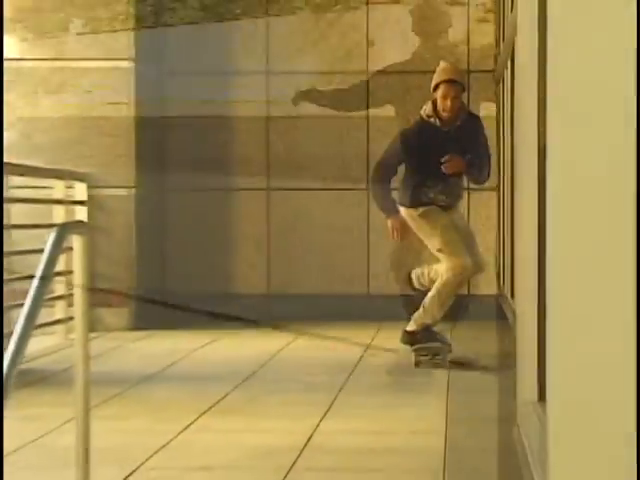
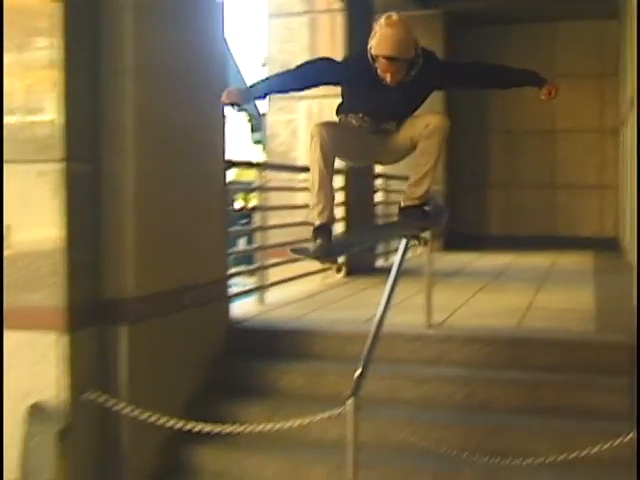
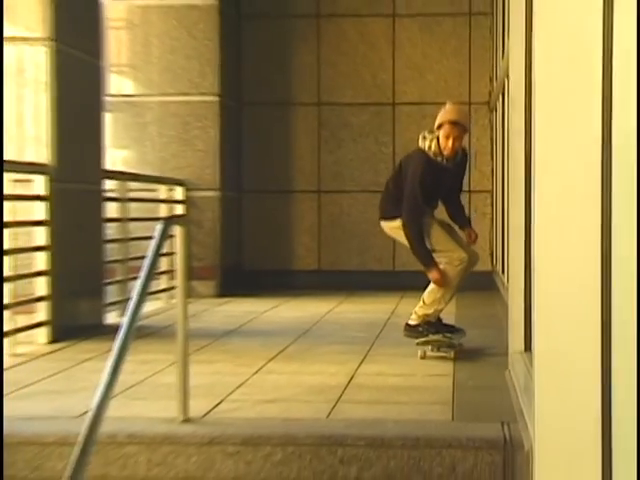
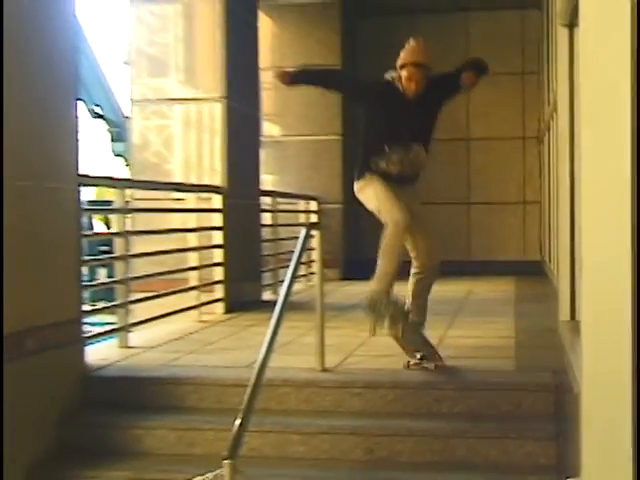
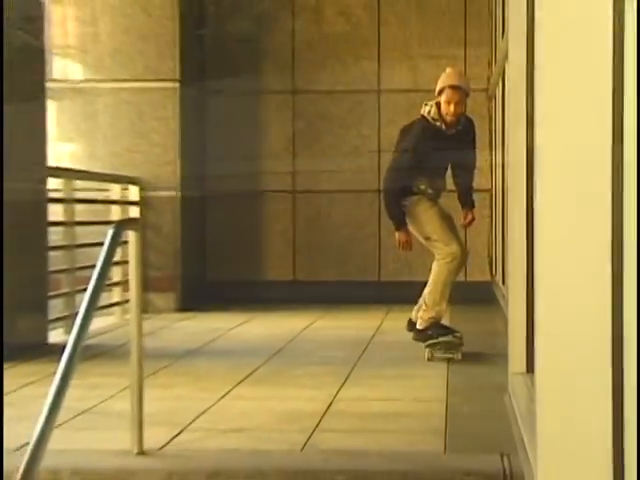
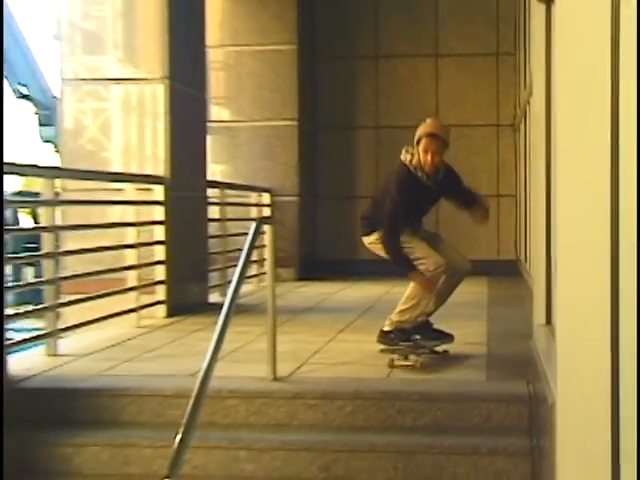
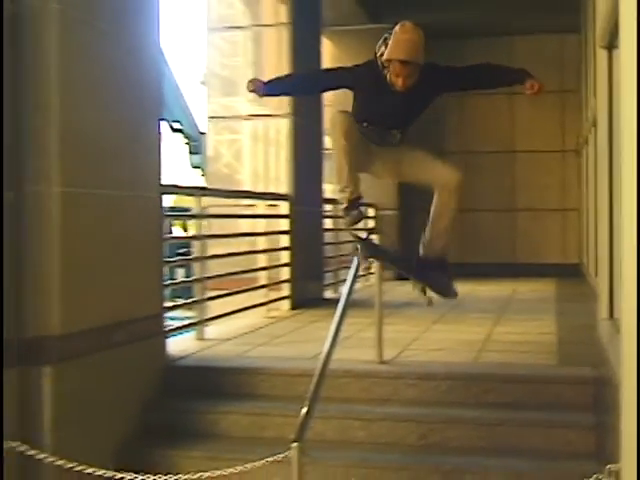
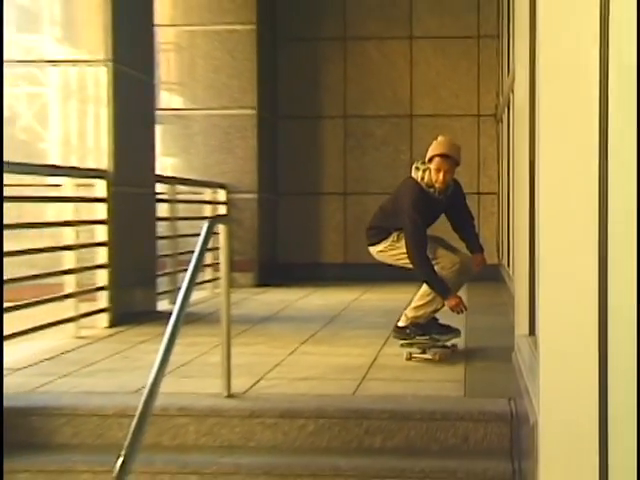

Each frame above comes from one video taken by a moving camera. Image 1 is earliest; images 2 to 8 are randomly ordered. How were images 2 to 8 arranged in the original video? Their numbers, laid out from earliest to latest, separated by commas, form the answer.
5, 3, 8, 6, 4, 7, 2
